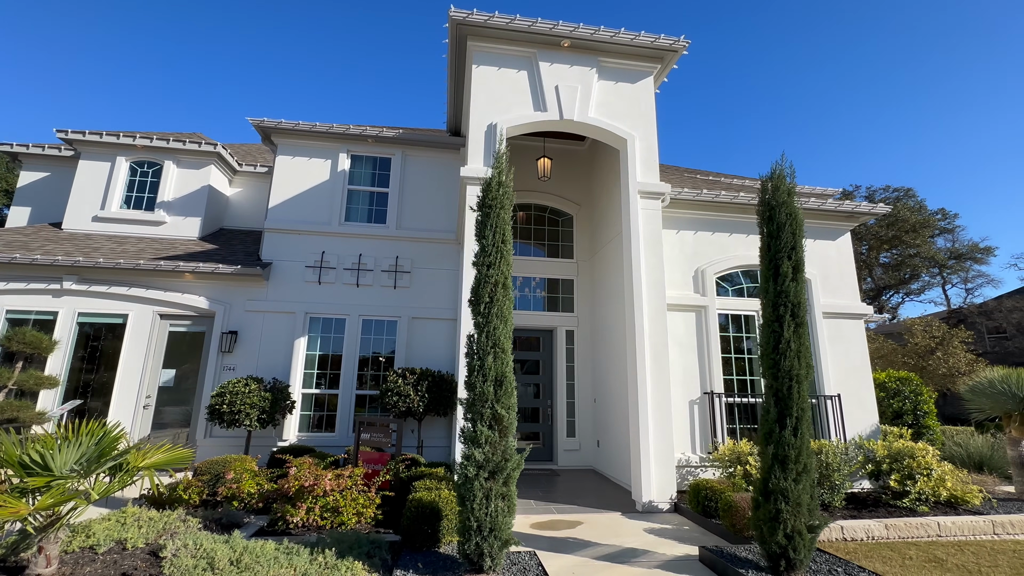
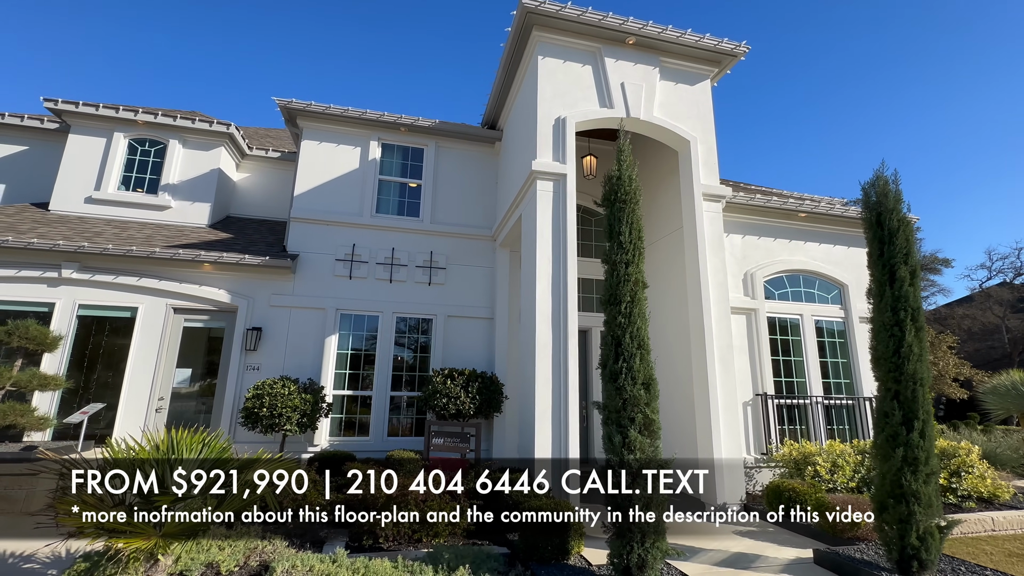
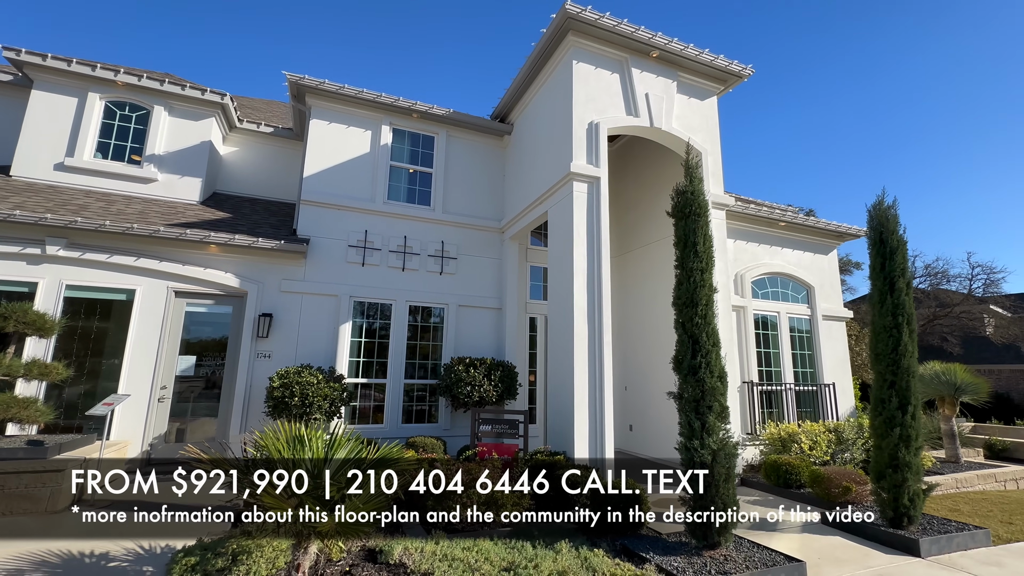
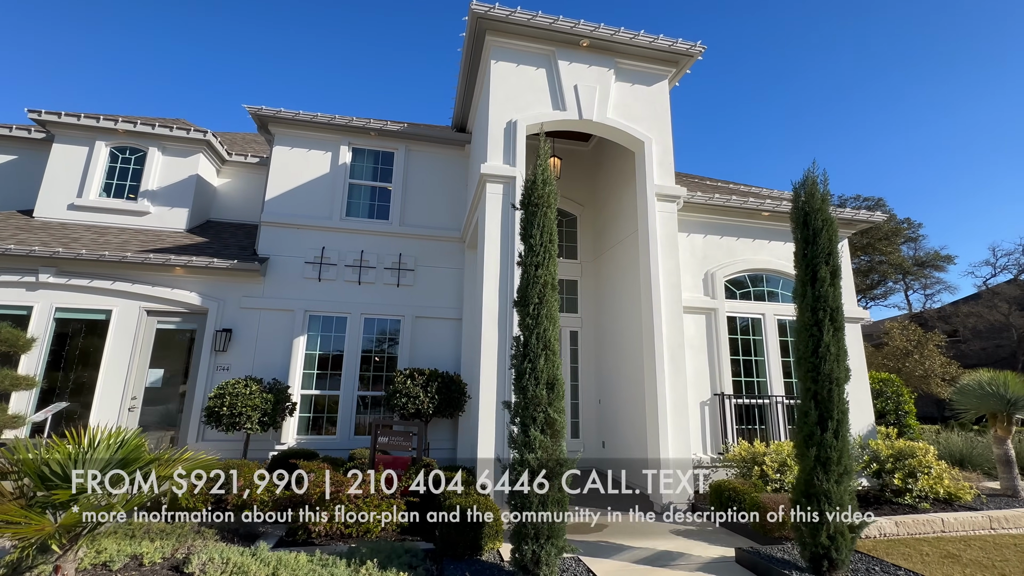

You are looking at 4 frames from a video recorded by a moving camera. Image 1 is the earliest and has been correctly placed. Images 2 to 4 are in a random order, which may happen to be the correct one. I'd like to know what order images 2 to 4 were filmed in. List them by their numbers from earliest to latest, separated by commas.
4, 2, 3
